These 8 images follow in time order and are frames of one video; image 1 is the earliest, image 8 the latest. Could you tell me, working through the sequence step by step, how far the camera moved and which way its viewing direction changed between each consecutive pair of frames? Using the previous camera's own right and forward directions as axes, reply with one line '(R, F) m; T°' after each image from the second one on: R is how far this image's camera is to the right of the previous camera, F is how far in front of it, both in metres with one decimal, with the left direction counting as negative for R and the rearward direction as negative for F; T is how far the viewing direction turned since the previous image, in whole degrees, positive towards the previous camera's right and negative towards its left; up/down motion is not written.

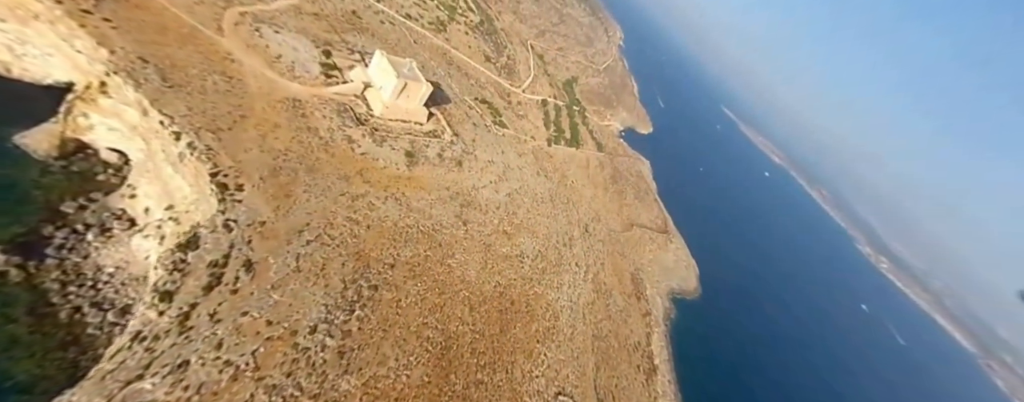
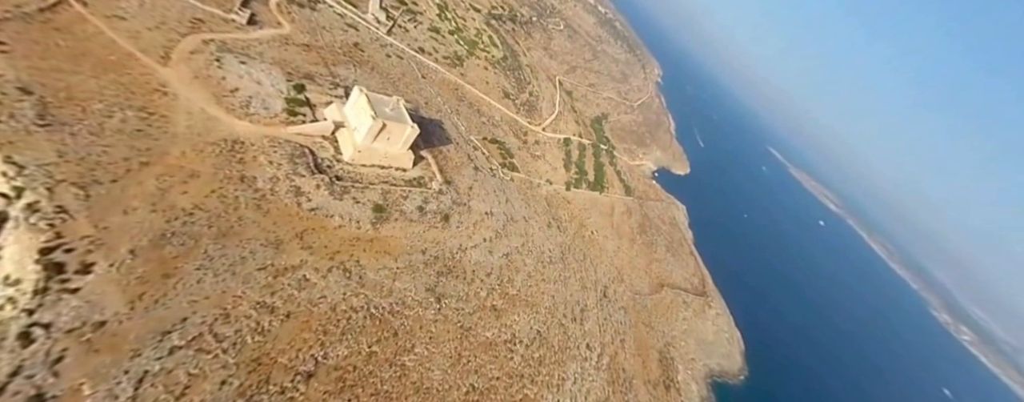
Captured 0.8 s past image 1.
(+2.8, +7.3) m; -5°
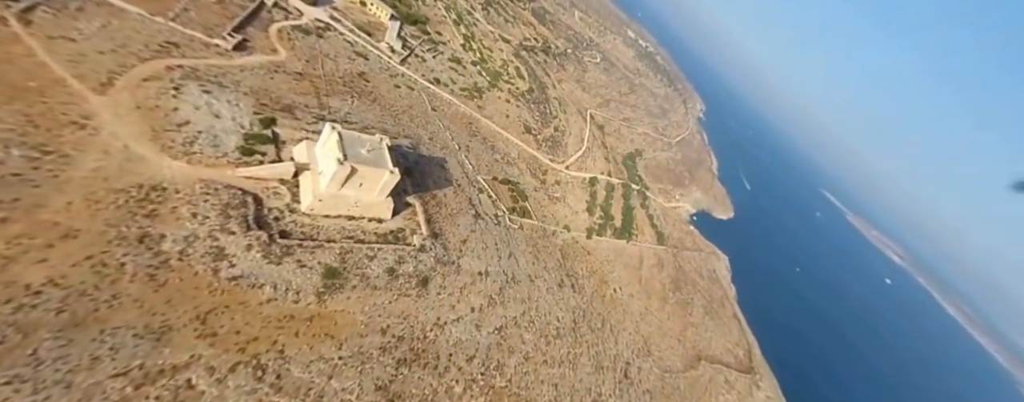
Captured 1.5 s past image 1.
(+2.5, +6.4) m; -5°
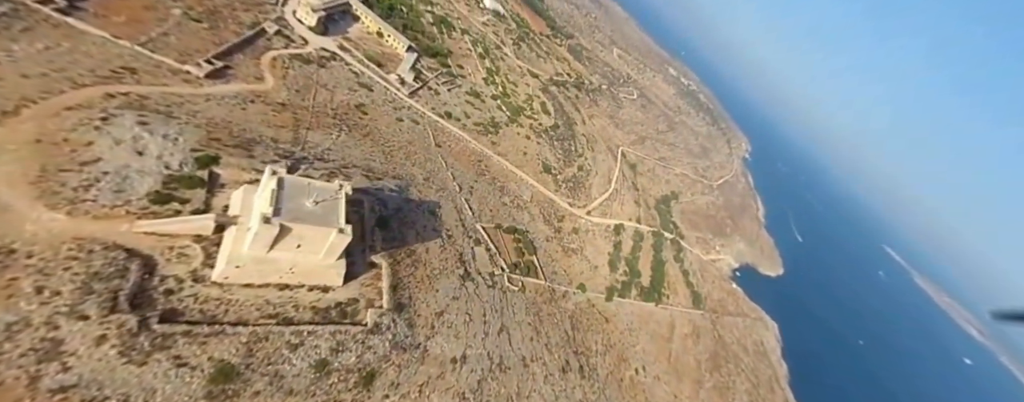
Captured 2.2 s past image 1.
(+2.8, +6.6) m; -5°
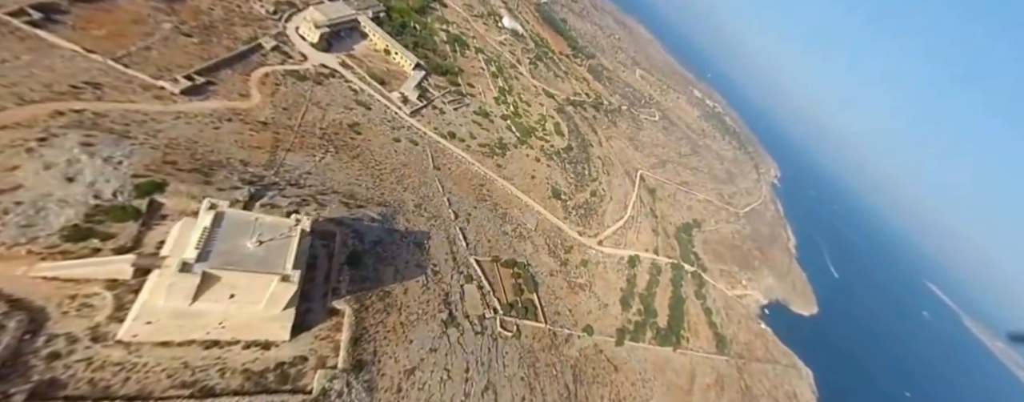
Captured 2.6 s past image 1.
(+1.9, +3.9) m; -3°
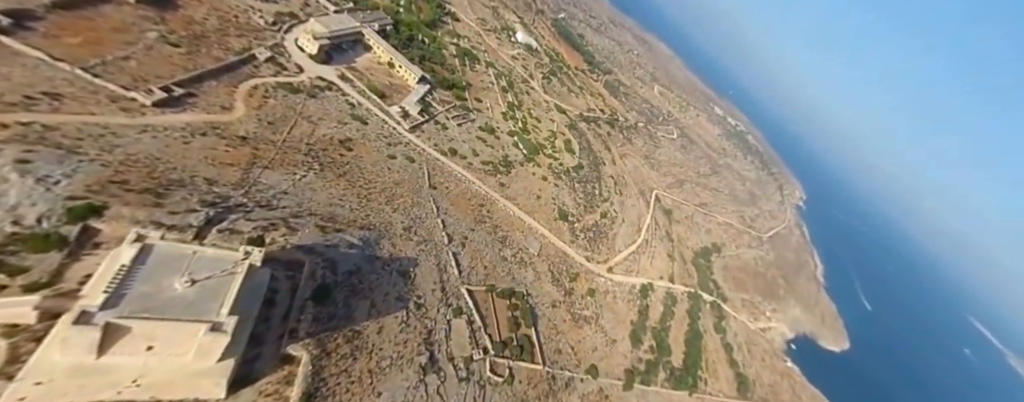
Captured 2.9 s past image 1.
(+1.5, +3.3) m; -2°
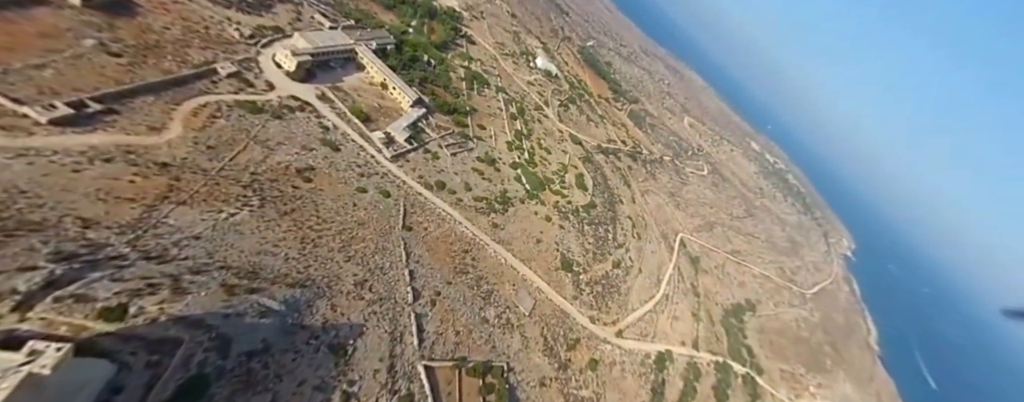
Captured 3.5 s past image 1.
(+3.0, +6.9) m; -4°
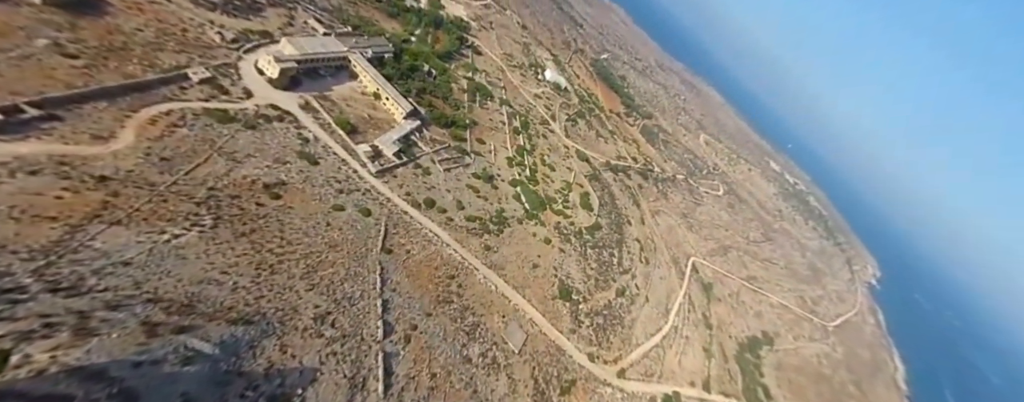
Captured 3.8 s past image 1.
(+1.6, +3.5) m; -2°
